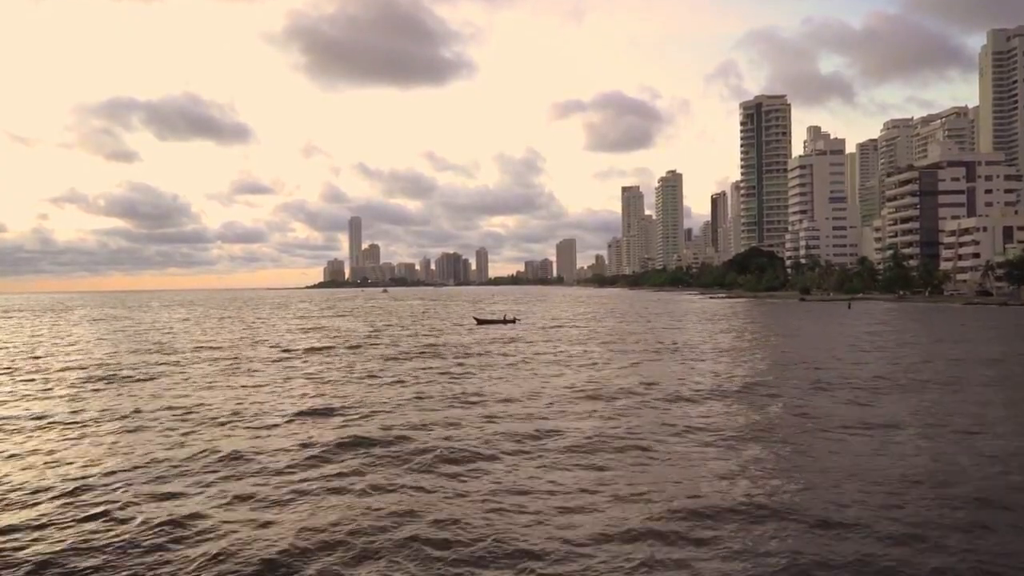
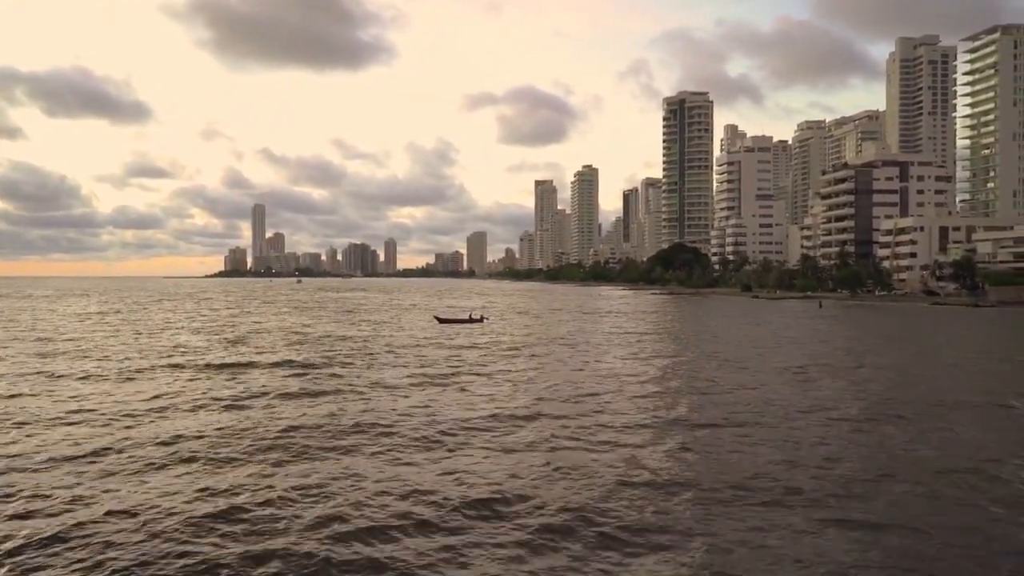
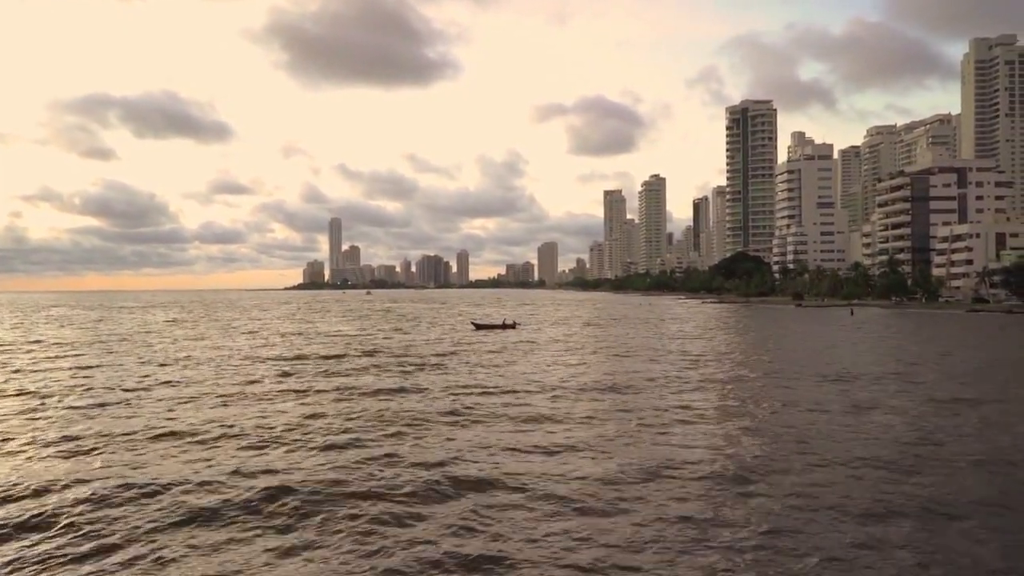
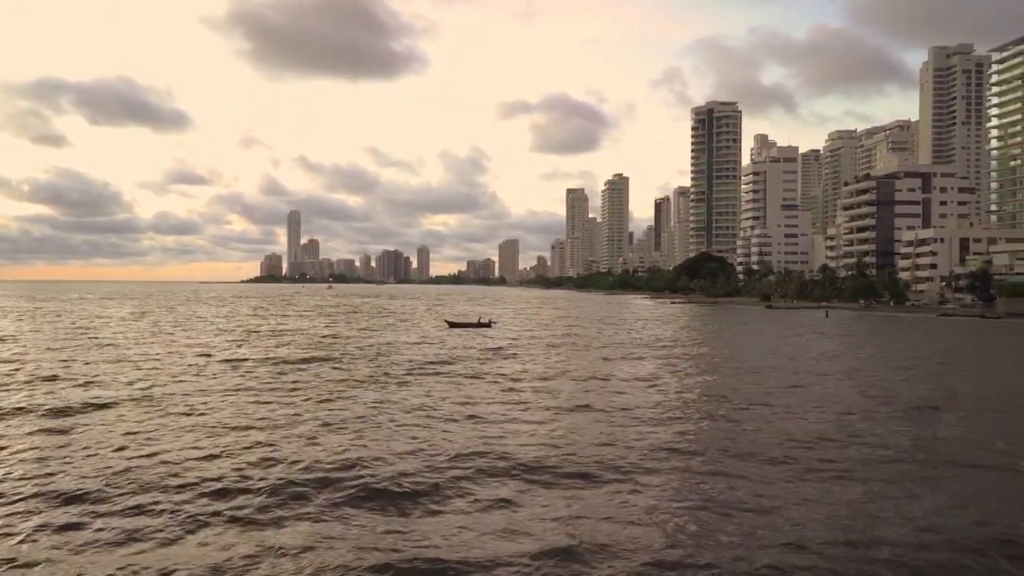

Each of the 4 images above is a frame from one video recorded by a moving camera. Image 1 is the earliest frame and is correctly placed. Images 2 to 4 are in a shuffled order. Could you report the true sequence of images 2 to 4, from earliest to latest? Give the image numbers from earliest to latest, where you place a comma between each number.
3, 4, 2
